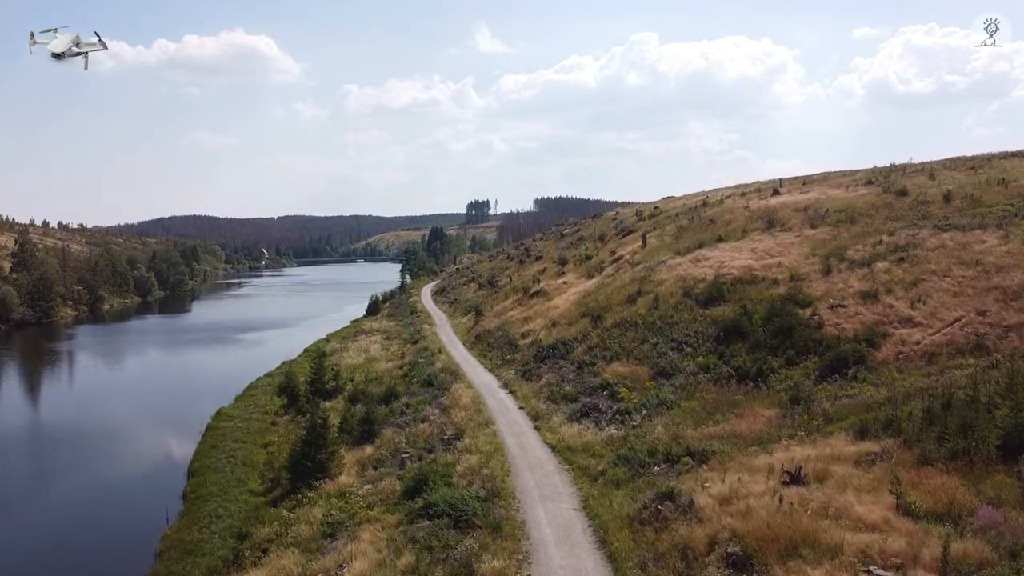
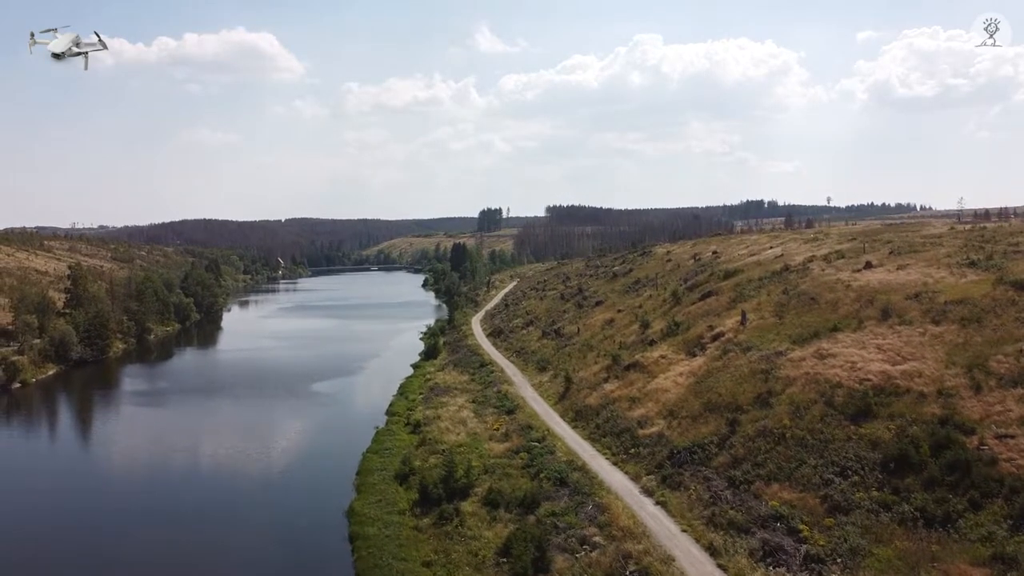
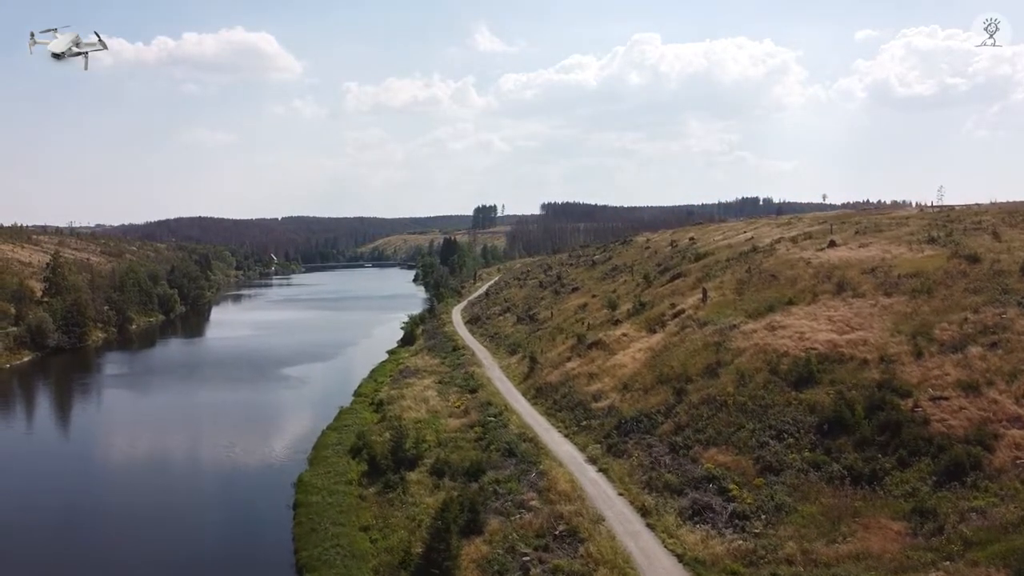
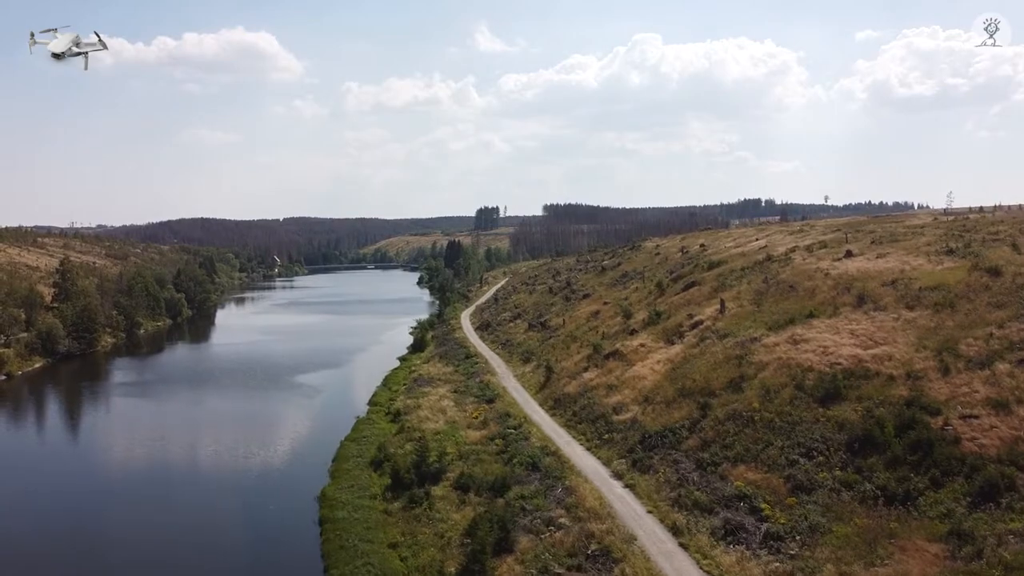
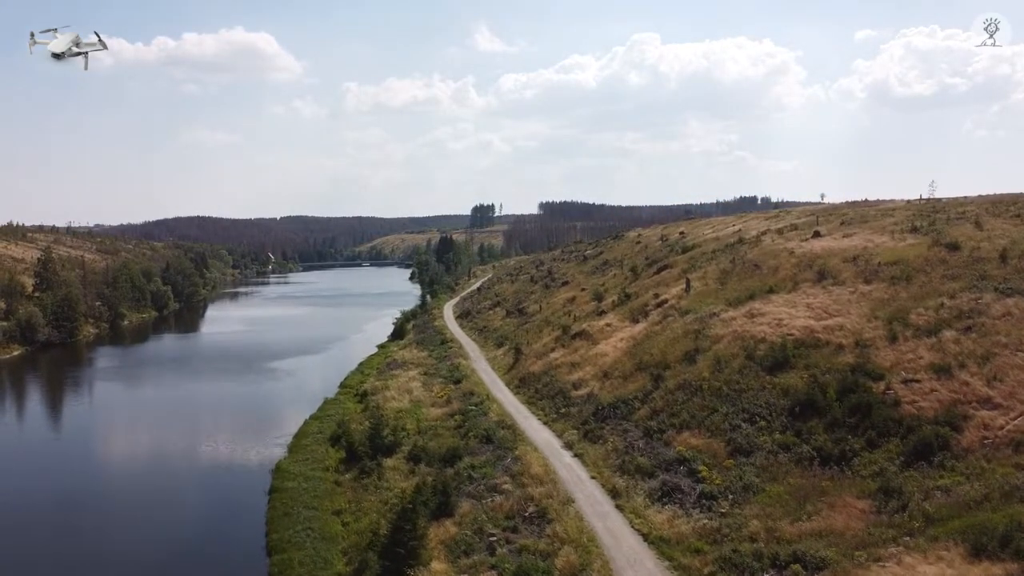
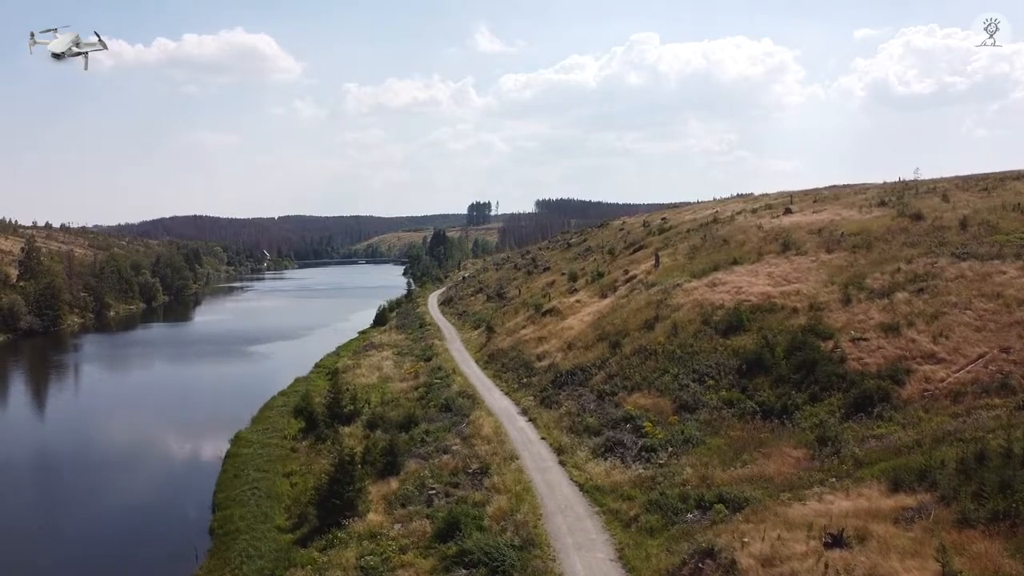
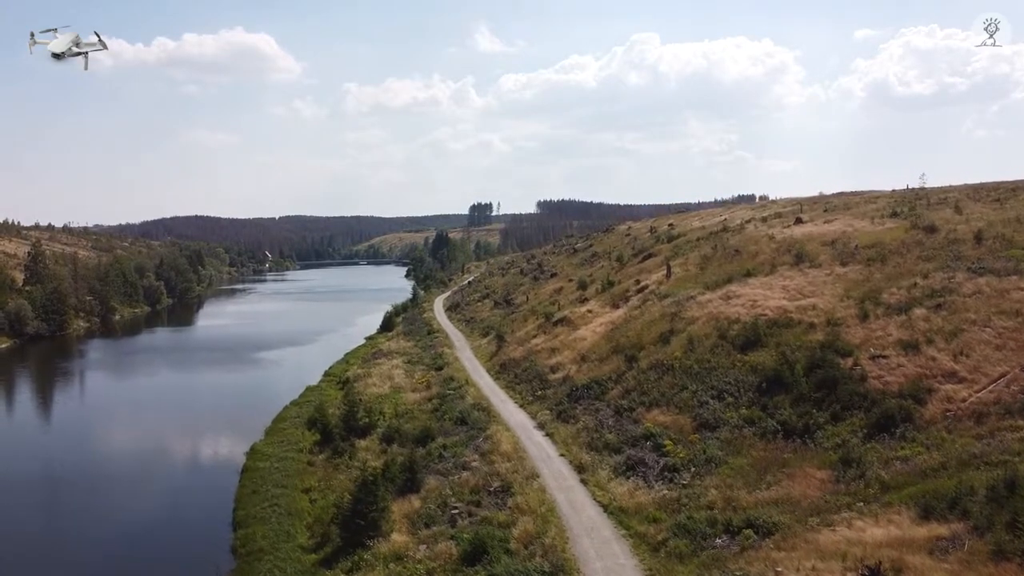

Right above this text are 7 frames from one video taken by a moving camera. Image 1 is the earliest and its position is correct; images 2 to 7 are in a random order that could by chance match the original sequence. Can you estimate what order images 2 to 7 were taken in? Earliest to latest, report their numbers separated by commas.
6, 7, 5, 3, 4, 2
